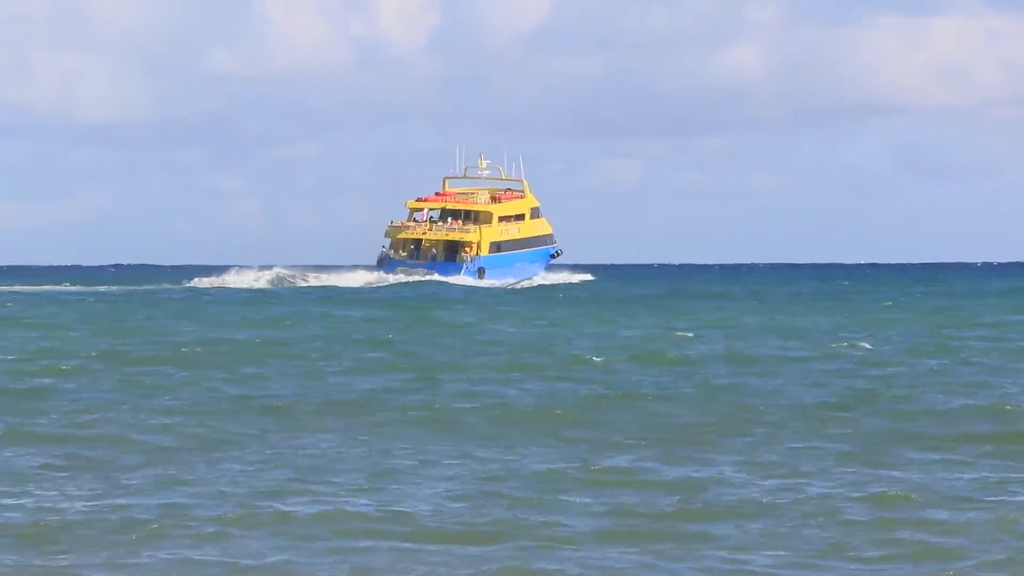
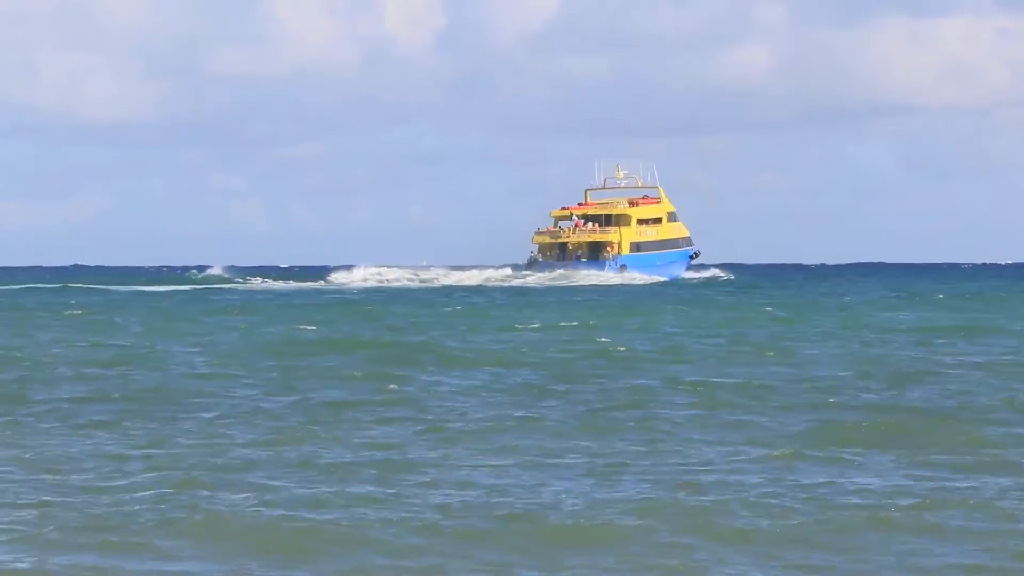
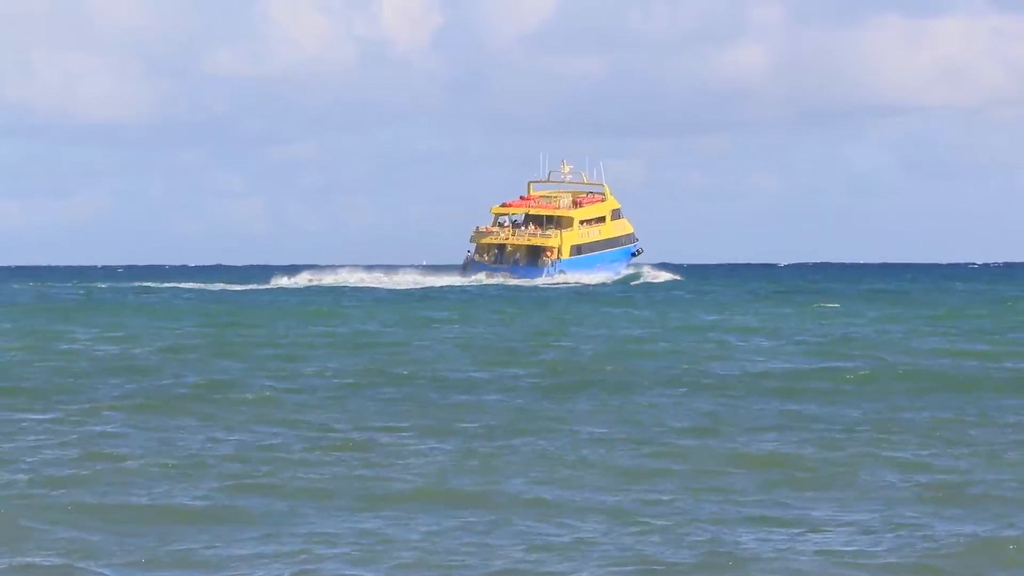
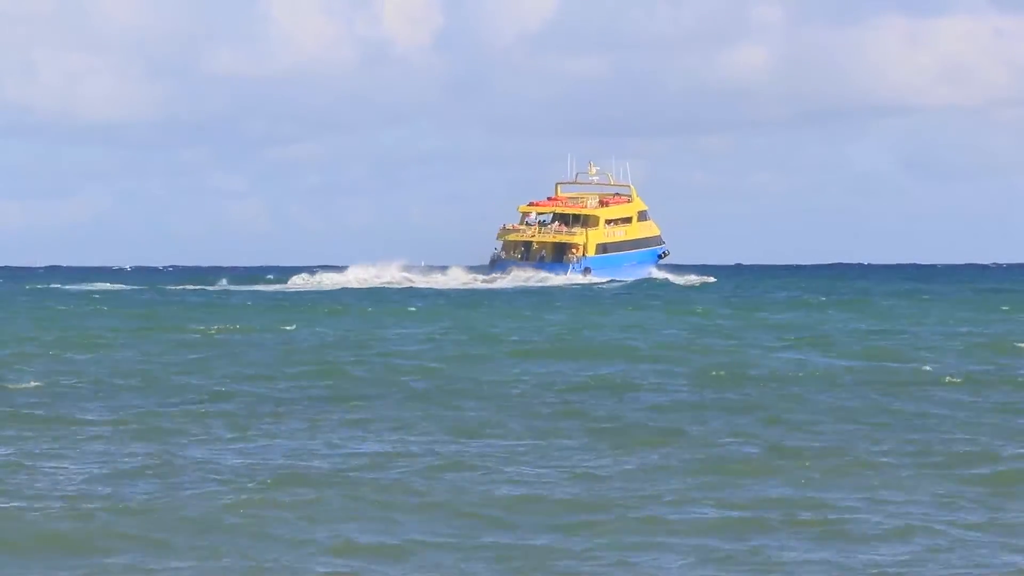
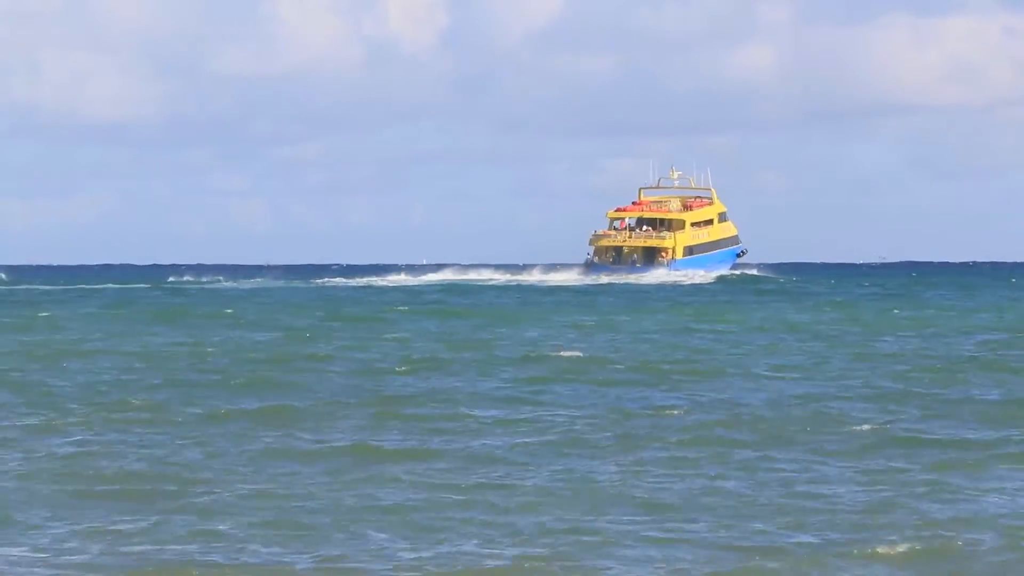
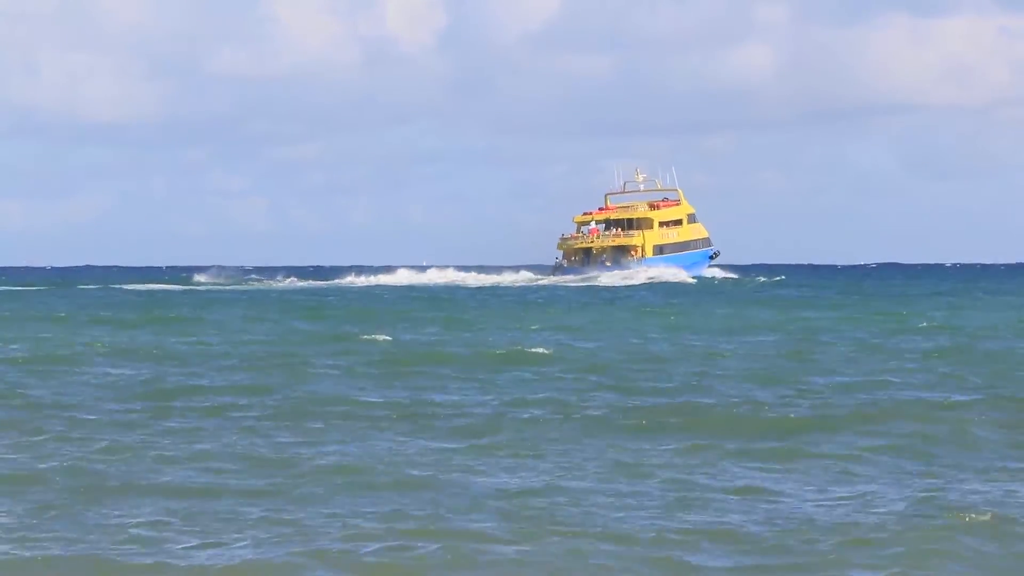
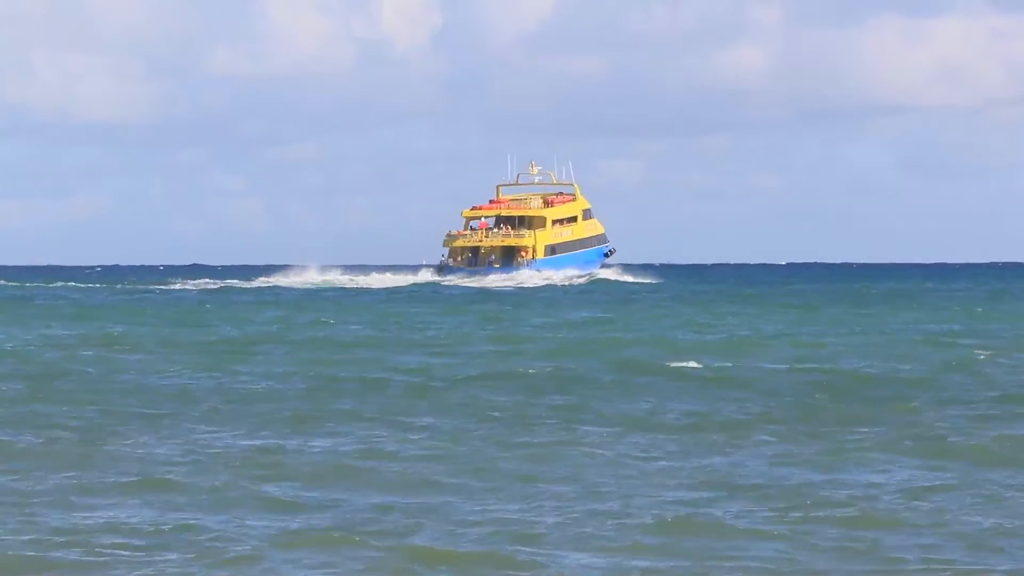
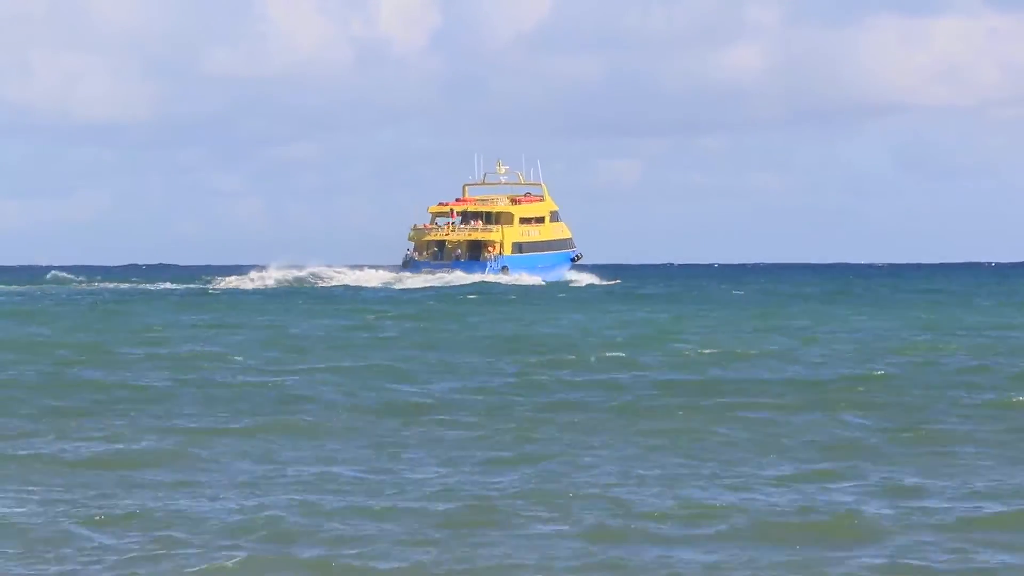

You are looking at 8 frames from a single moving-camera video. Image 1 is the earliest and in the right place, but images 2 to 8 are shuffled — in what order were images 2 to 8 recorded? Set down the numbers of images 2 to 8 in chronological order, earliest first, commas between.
8, 7, 3, 4, 2, 6, 5
